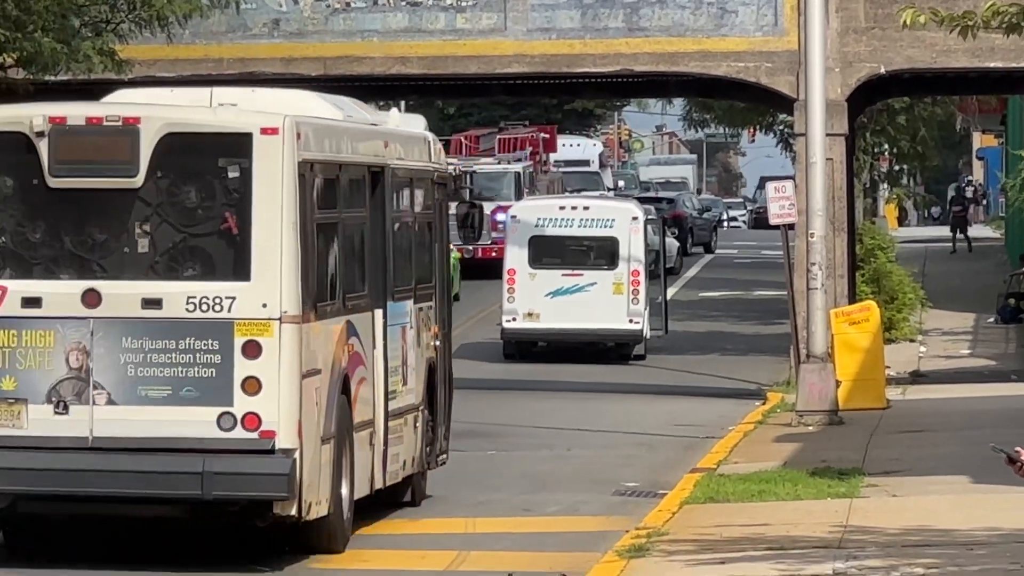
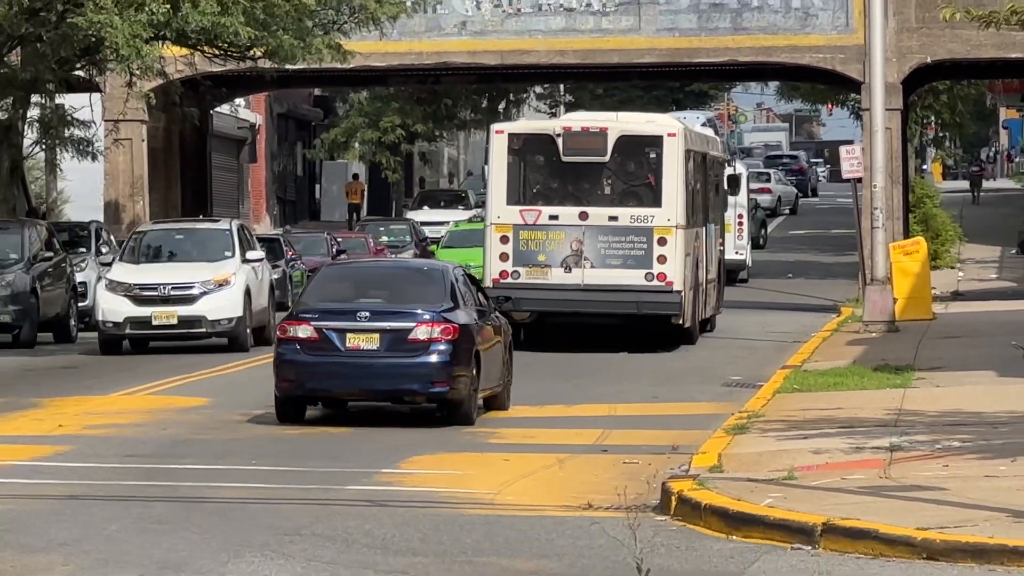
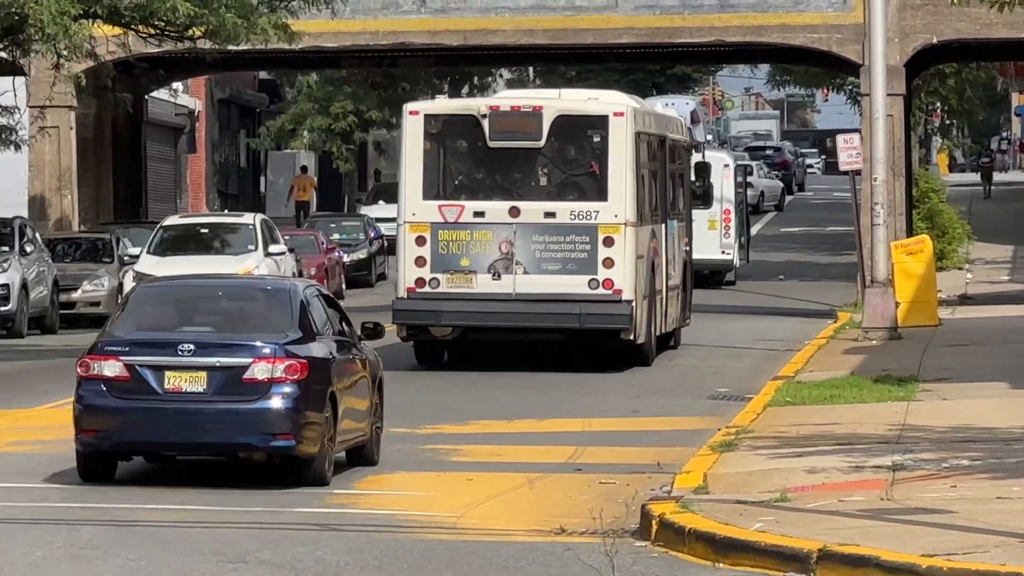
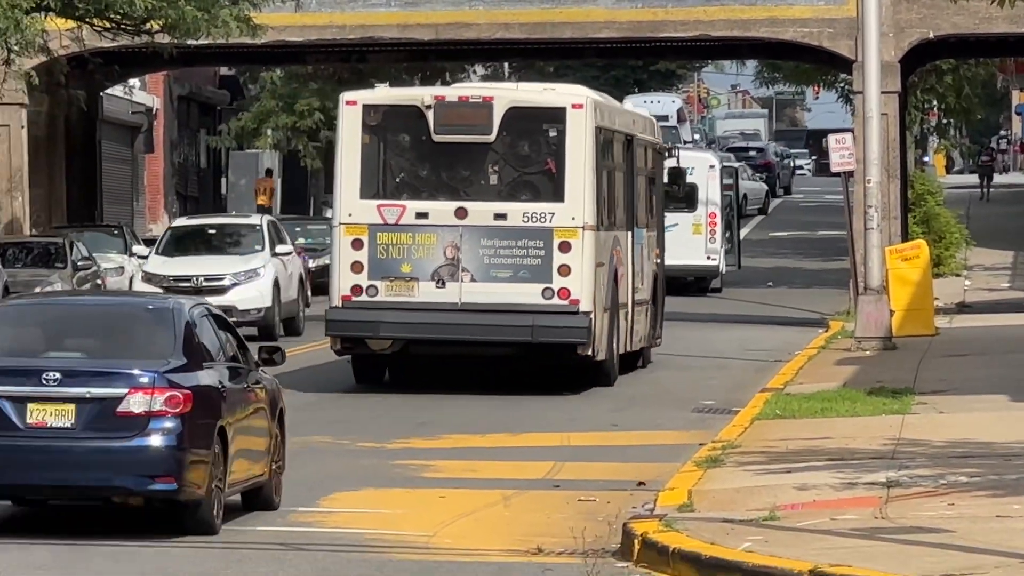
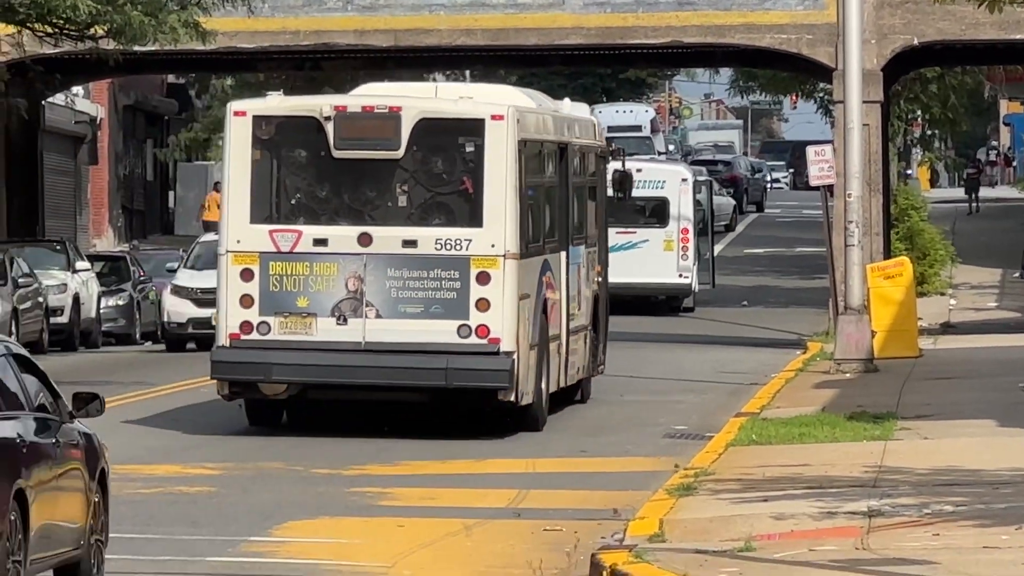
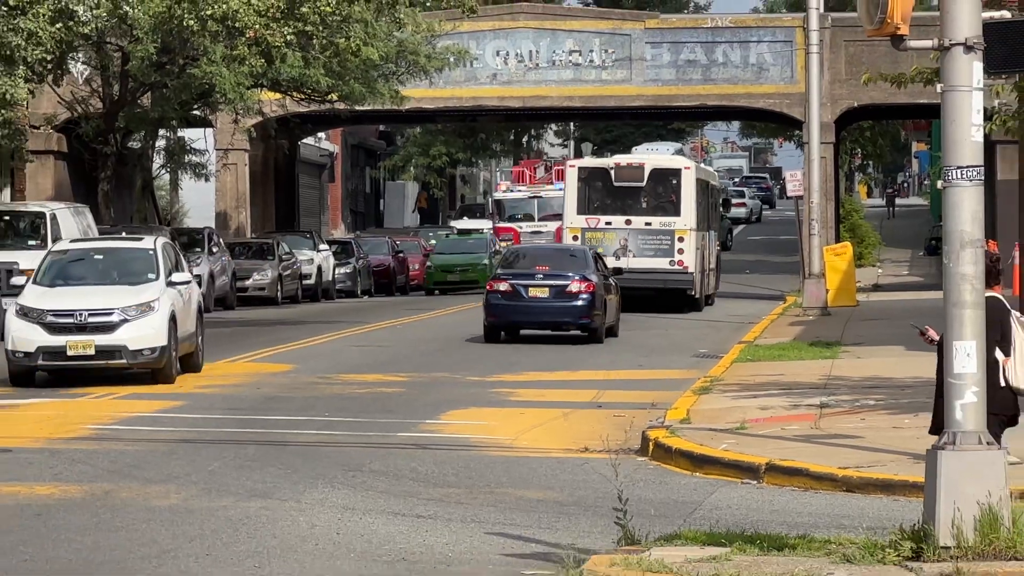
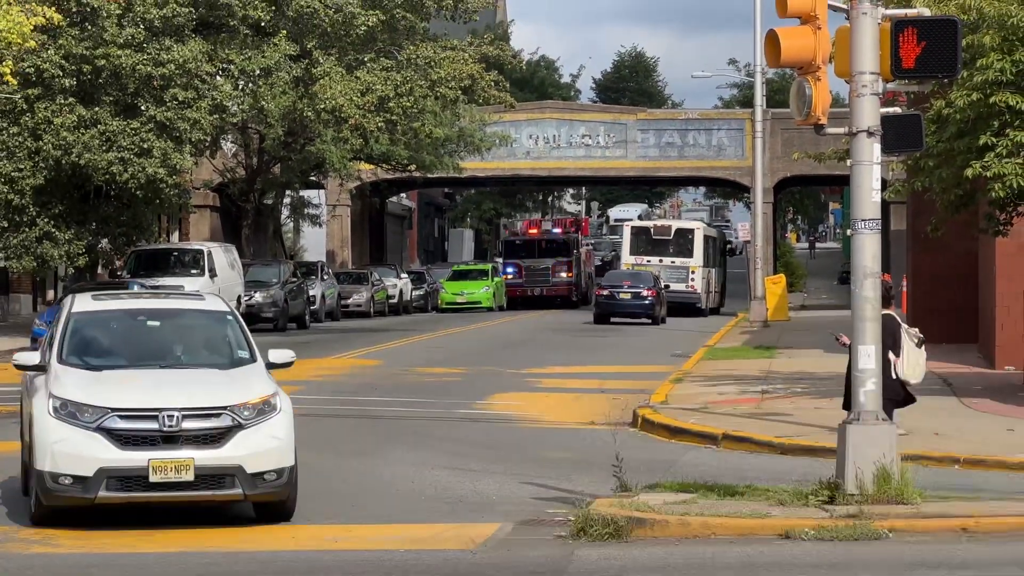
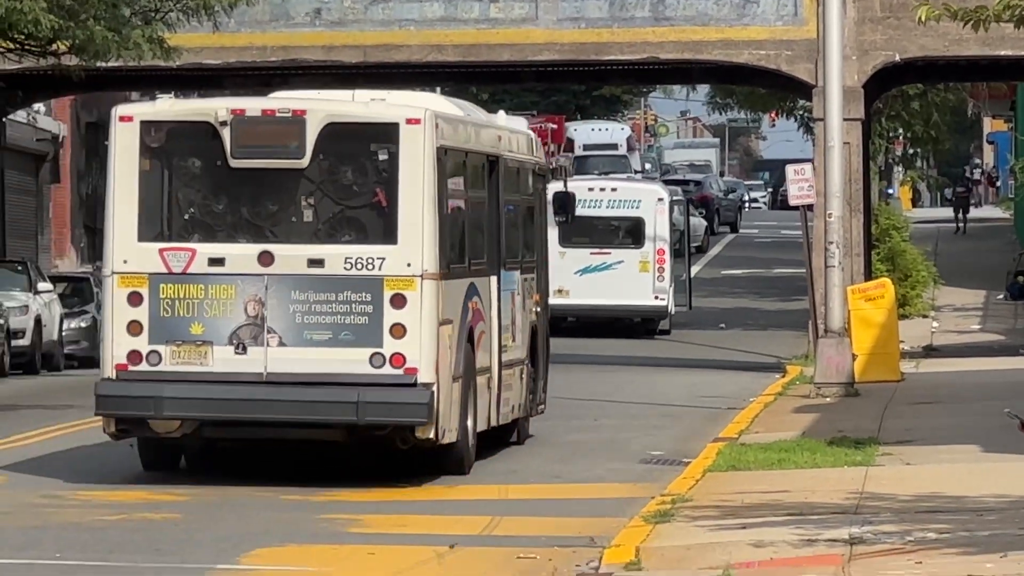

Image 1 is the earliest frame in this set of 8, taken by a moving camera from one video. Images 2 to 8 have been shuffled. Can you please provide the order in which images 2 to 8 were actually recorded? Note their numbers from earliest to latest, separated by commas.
8, 5, 4, 3, 2, 6, 7
